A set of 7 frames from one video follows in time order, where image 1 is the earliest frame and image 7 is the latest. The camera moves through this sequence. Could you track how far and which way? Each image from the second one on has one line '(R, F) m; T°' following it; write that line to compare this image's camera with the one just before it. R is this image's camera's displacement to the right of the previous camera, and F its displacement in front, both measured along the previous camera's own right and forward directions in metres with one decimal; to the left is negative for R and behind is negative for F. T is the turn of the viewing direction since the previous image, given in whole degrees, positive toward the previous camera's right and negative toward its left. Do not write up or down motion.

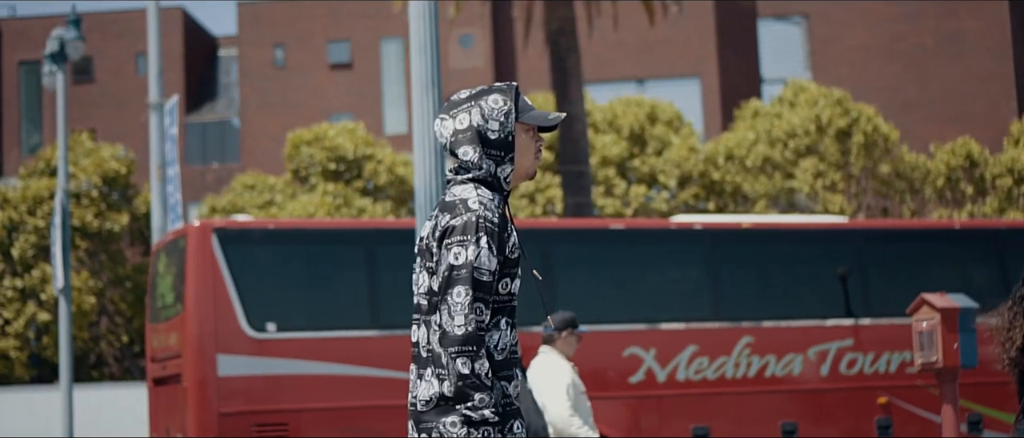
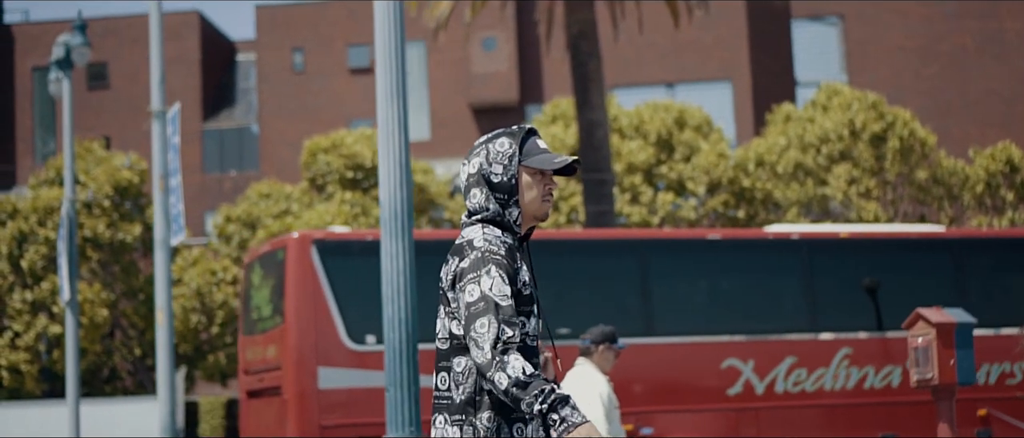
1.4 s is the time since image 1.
(-0.1, +0.9) m; -1°
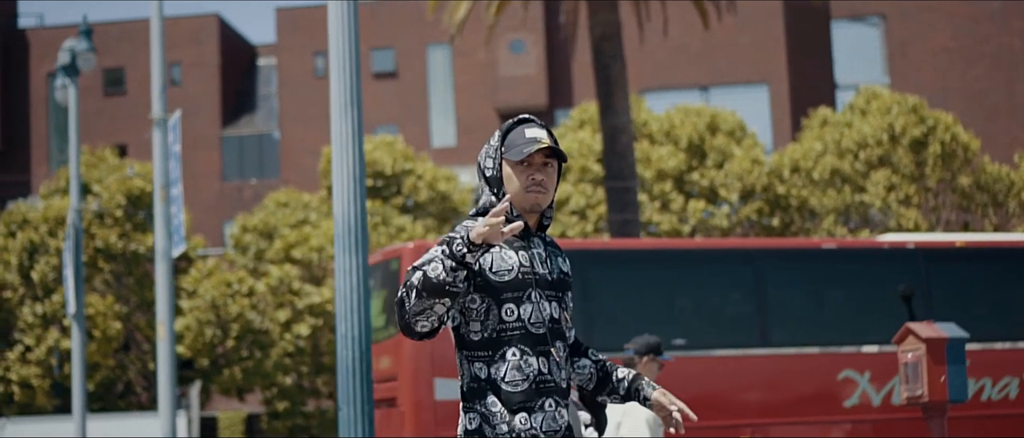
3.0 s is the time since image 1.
(+0.1, +0.9) m; -1°
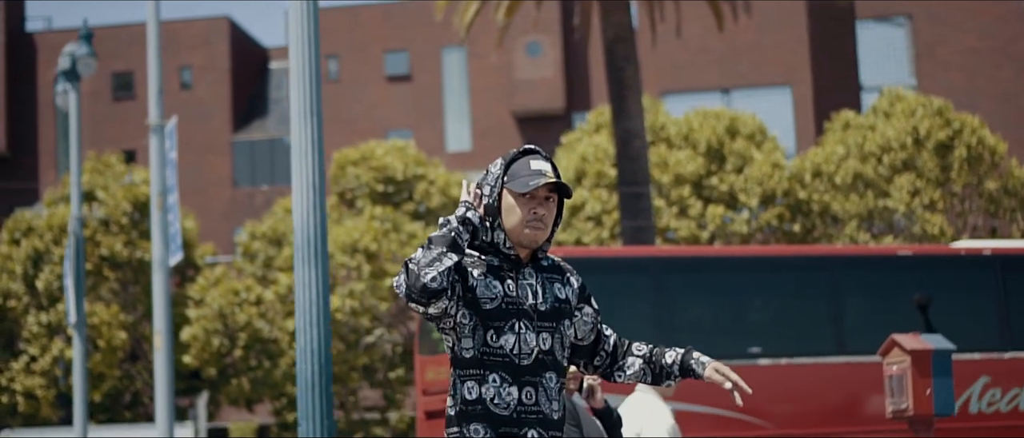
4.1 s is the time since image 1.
(+0.1, +0.6) m; -1°
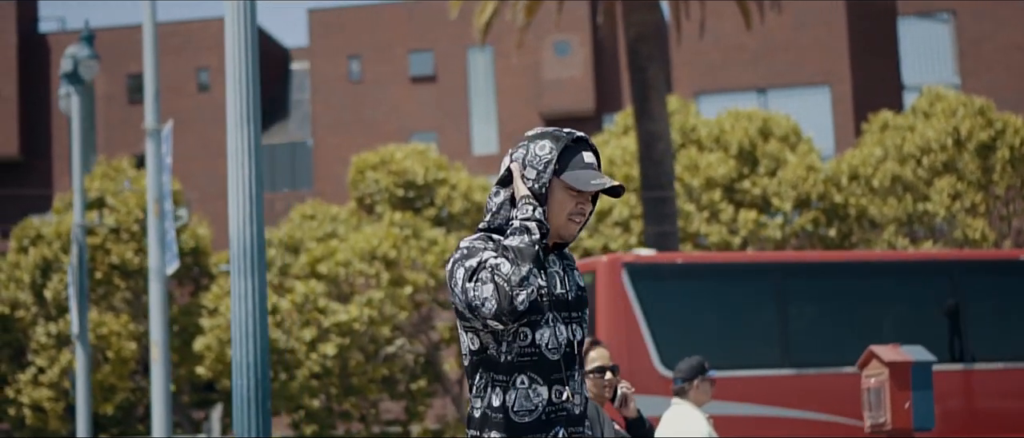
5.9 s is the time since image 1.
(+0.2, +0.9) m; -1°
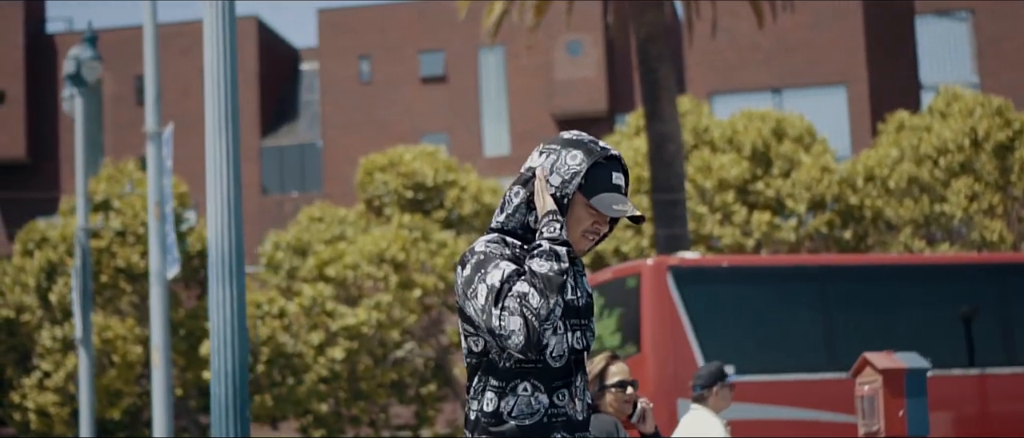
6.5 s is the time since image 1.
(+0.1, +0.3) m; -1°
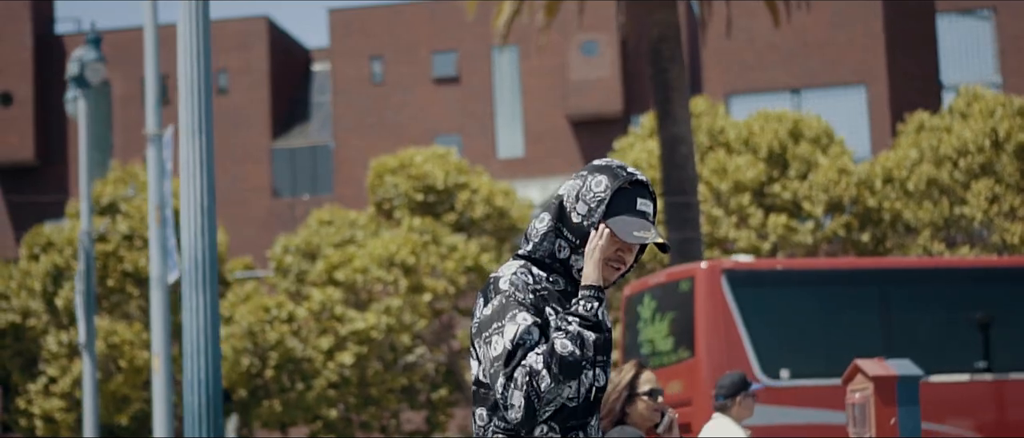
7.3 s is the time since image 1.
(+0.1, +0.4) m; -1°
